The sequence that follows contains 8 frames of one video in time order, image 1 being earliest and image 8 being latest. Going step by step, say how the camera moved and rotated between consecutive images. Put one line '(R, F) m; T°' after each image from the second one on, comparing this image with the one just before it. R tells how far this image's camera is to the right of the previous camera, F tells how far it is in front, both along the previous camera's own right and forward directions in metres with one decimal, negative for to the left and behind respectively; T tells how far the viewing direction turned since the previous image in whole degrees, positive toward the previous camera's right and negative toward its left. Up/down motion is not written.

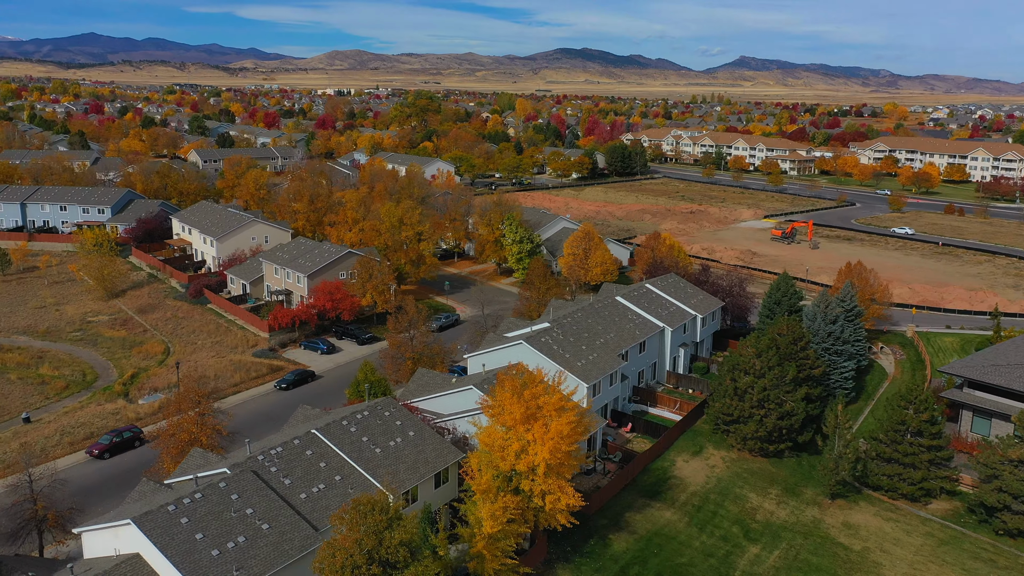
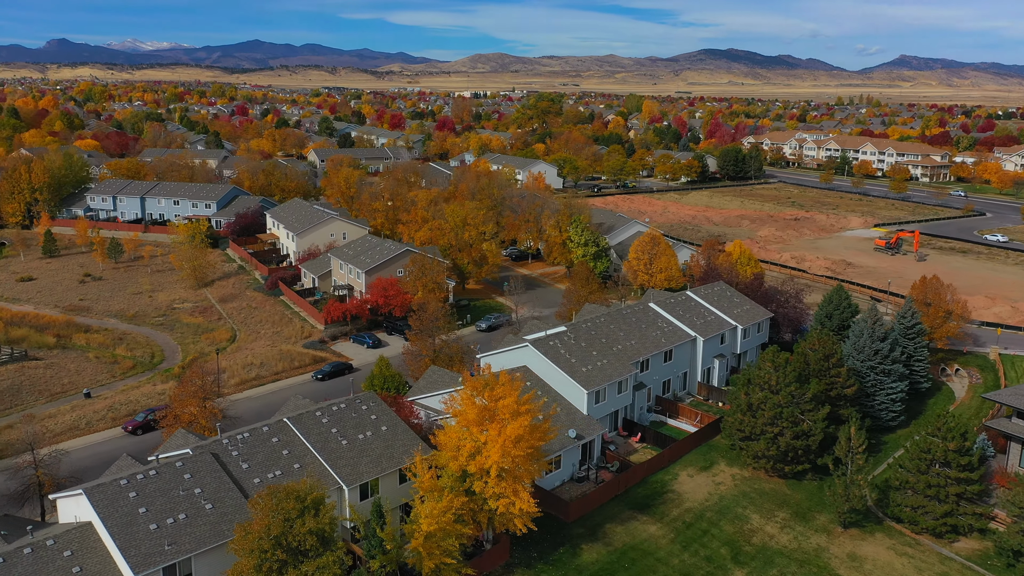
(+4.8, +0.4) m; -9°
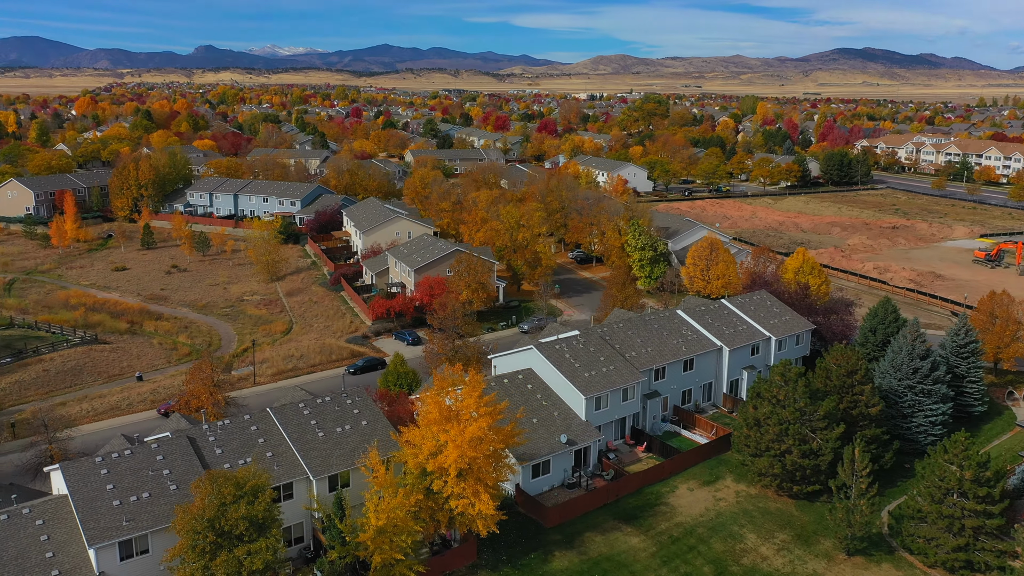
(+4.1, +0.3) m; -8°
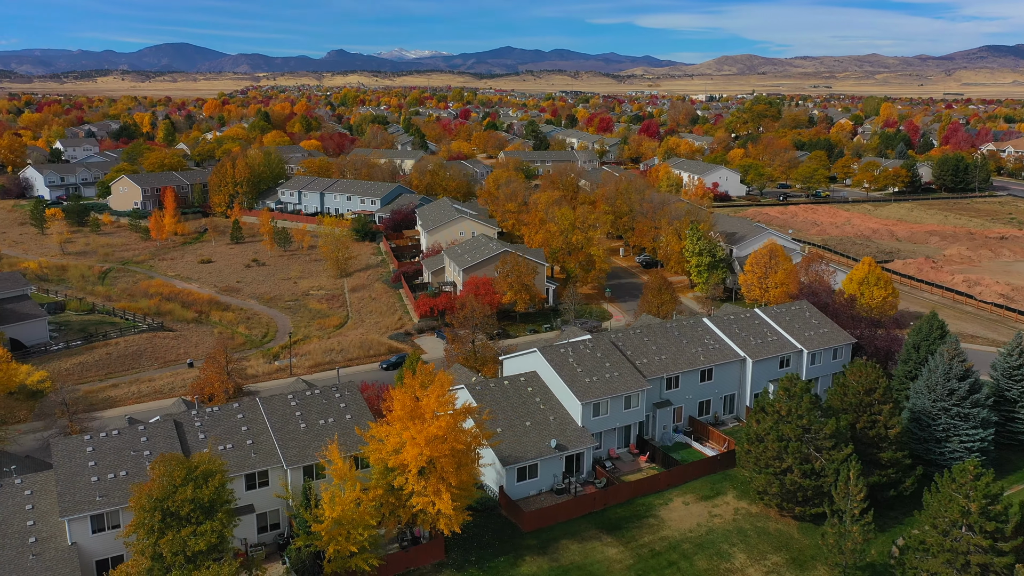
(+4.1, +0.3) m; -8°
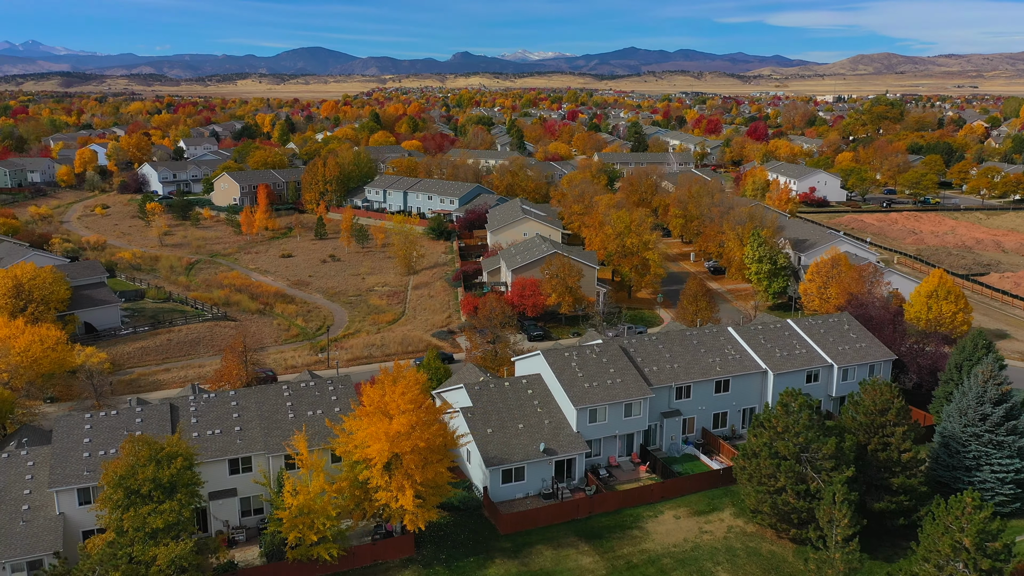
(+4.1, +0.4) m; -8°
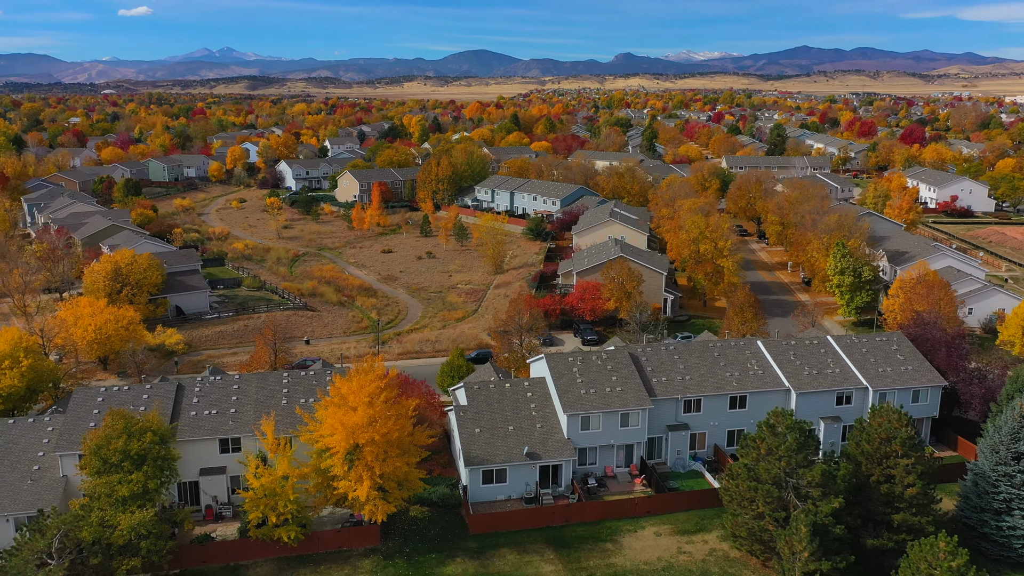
(+5.4, +0.6) m; -11°
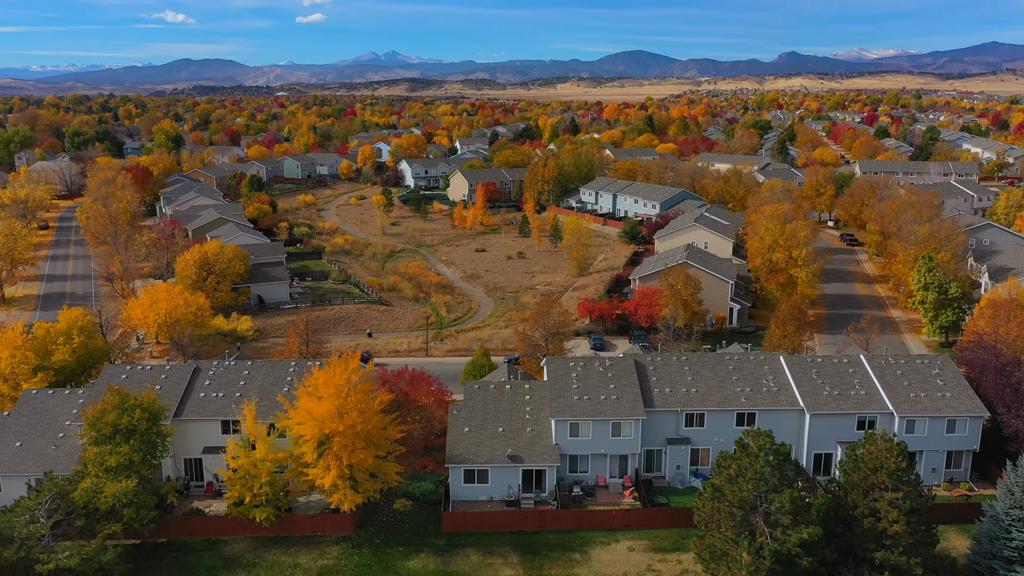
(+5.3, +0.5) m; -10°
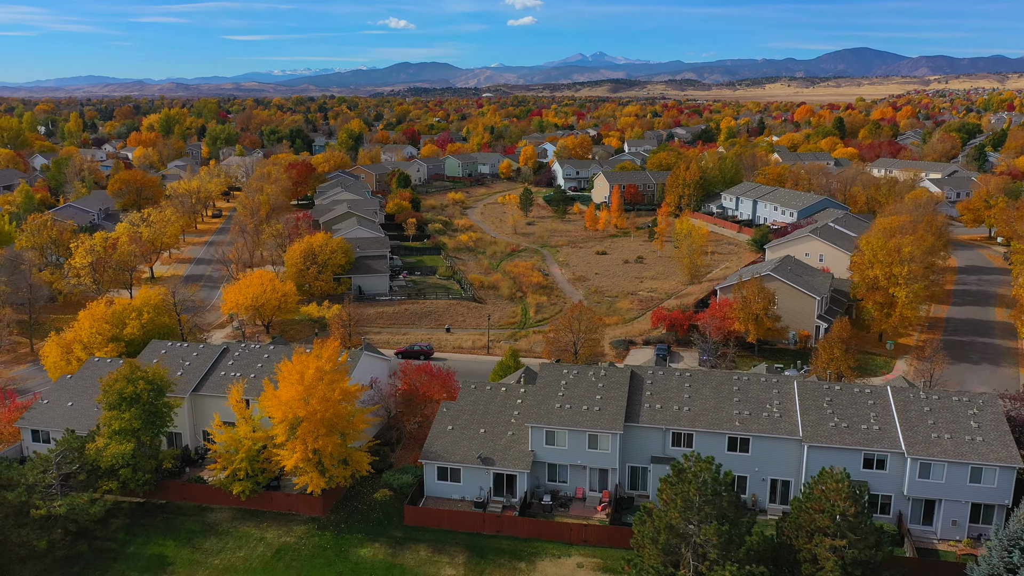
(+7.1, +0.9) m; -14°
